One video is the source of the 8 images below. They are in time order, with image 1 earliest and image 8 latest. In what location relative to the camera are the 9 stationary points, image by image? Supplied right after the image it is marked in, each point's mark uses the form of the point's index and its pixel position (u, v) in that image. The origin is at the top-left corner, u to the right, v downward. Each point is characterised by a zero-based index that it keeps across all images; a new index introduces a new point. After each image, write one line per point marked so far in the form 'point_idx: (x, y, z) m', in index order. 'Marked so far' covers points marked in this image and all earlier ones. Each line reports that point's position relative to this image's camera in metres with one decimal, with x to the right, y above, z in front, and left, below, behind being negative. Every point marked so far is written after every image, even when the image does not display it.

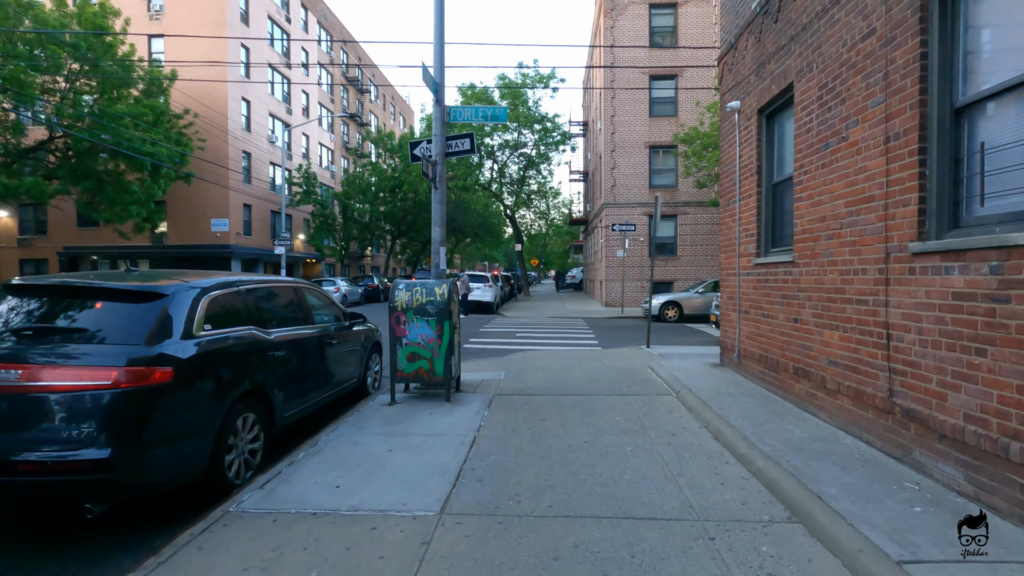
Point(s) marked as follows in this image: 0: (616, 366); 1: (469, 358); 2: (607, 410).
0: (+2.0, -1.5, +10.1) m
1: (-1.1, -1.7, +12.7) m
2: (+1.2, -1.6, +6.8) m
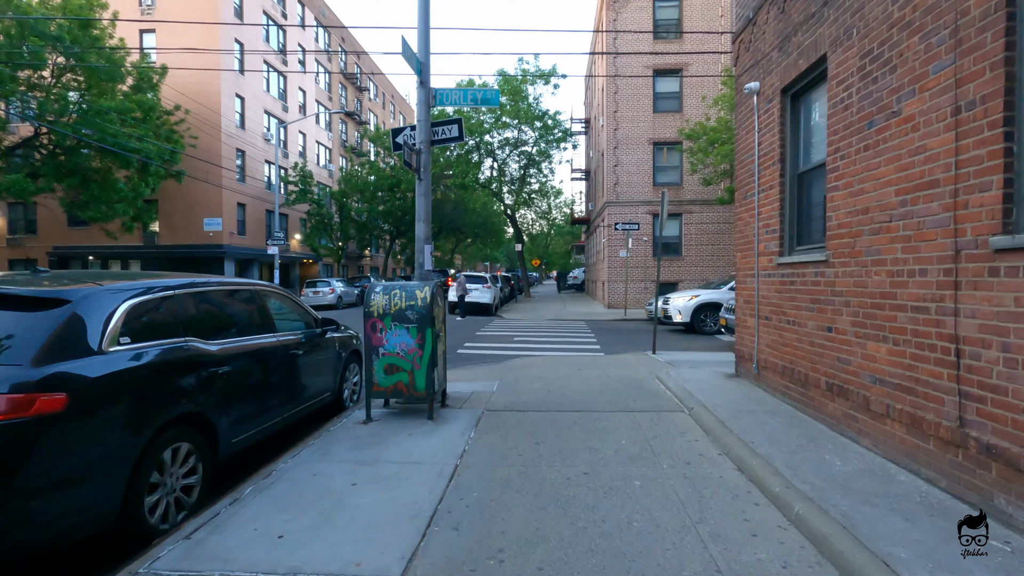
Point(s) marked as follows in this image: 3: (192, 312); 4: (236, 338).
0: (+1.9, -1.5, +9.3) m
1: (-1.2, -1.7, +11.9) m
2: (+1.1, -1.6, +6.0) m
3: (-3.0, -0.2, +5.0) m
4: (-2.8, -0.5, +5.6) m
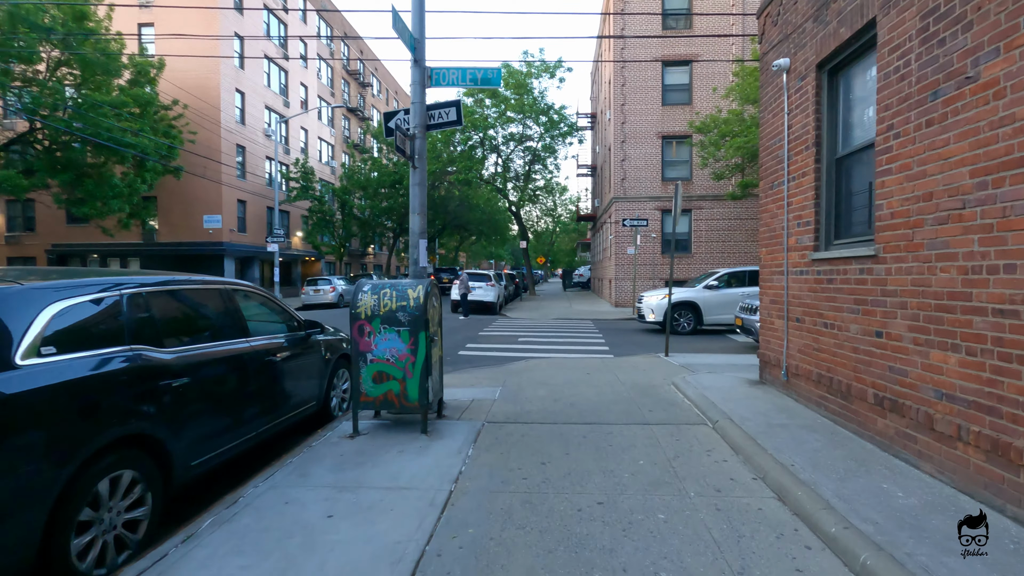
0: (+2.0, -1.5, +8.6) m
1: (-1.1, -1.7, +11.2) m
2: (+1.2, -1.6, +5.3) m
3: (-3.0, -0.2, +4.4) m
4: (-2.8, -0.5, +4.9) m
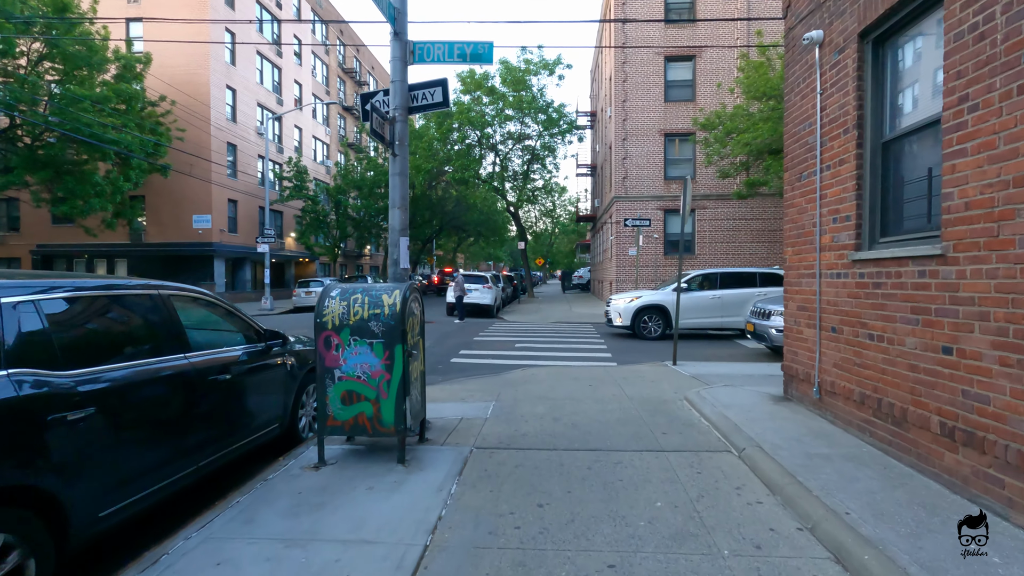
0: (+1.9, -1.6, +7.7) m
1: (-1.2, -1.8, +10.4) m
2: (+1.1, -1.6, +4.5) m
3: (-3.1, -0.2, +3.5) m
4: (-2.9, -0.6, +4.1) m
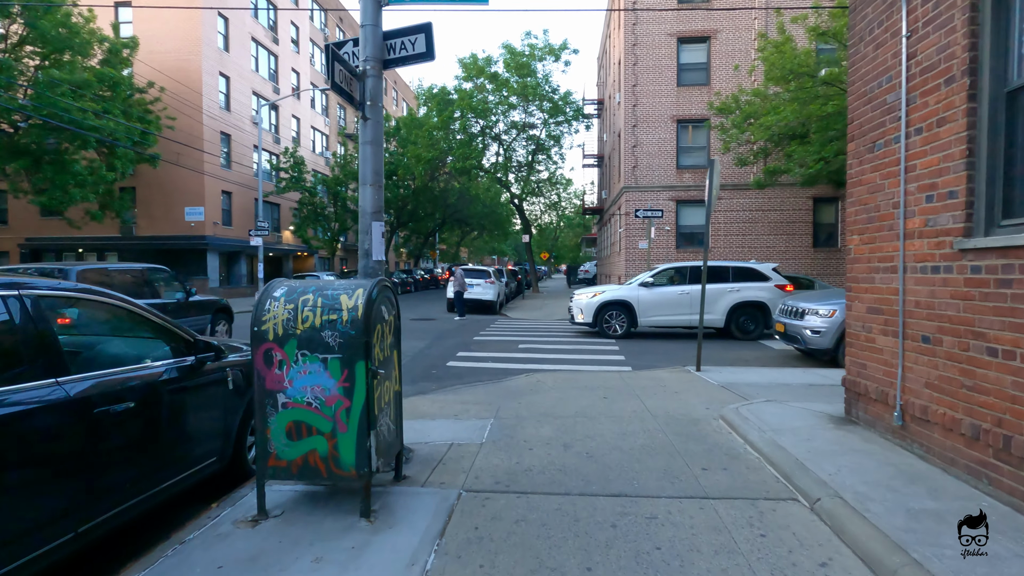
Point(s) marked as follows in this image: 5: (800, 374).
0: (+1.9, -1.5, +6.5) m
1: (-1.1, -1.7, +9.2) m
2: (+1.1, -1.6, +3.2) m
3: (-3.1, -0.2, +2.3) m
4: (-2.9, -0.6, +2.9) m
5: (+4.9, -1.5, +9.0) m
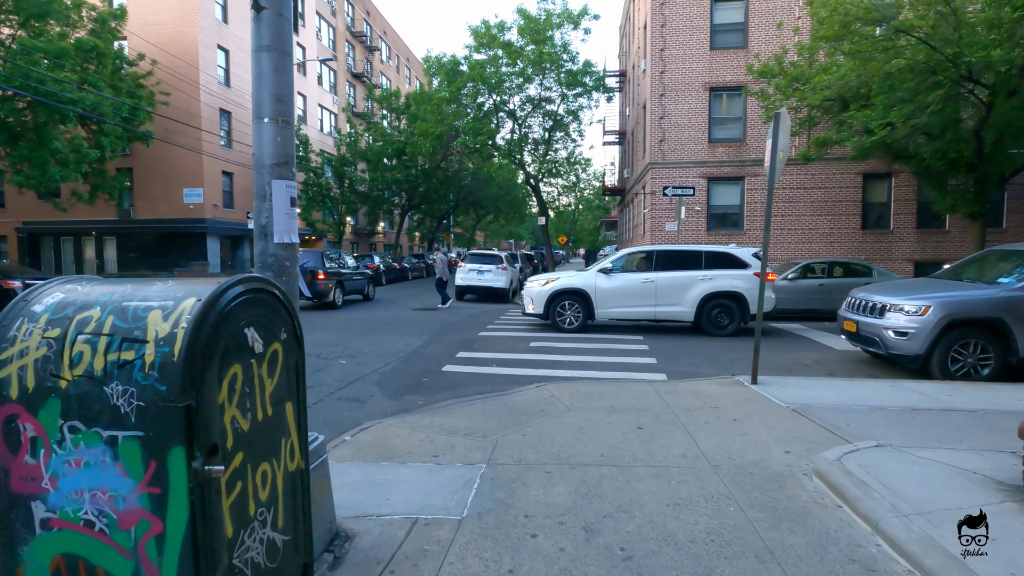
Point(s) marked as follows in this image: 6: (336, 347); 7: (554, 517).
0: (+1.9, -1.5, +4.6) m
1: (-1.0, -1.6, +7.4) m
2: (+1.0, -1.7, +1.4) m
3: (-3.2, -0.3, +0.5) m
4: (-3.0, -0.6, +1.1) m
5: (+5.0, -1.4, +7.0) m
6: (-3.6, -1.2, +10.7) m
7: (+0.4, -1.6, +3.5) m
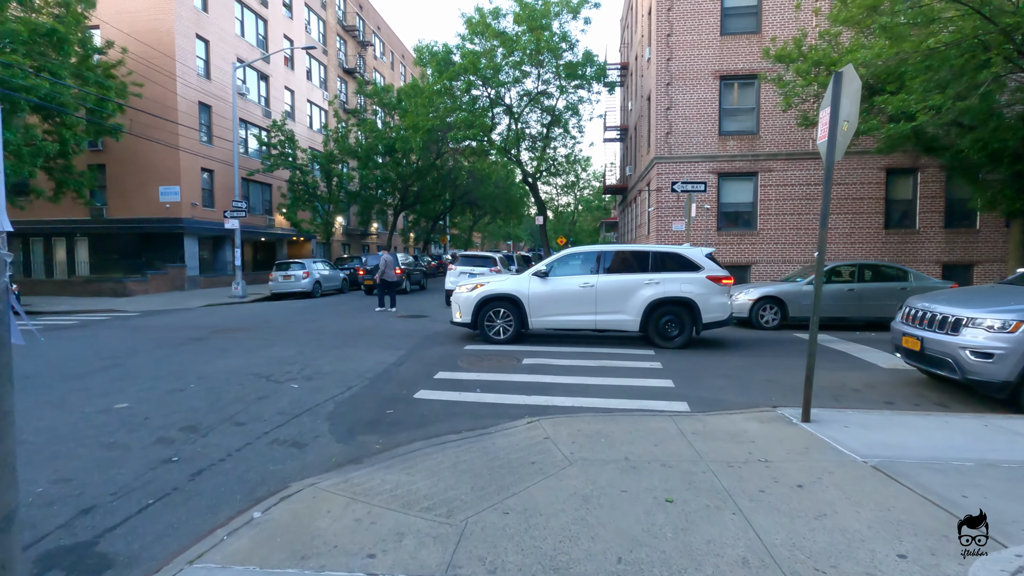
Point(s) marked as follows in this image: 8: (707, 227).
0: (+1.7, -1.6, +2.9) m
1: (-1.2, -1.7, +5.7) m
2: (+0.8, -1.8, -0.3) m
3: (-3.4, -0.4, -1.1) m
4: (-3.2, -0.7, -0.5) m
5: (+4.8, -1.5, +5.4) m
6: (-3.8, -1.3, +9.1) m
7: (+0.3, -1.7, +1.9) m
8: (+7.3, +2.3, +19.7) m
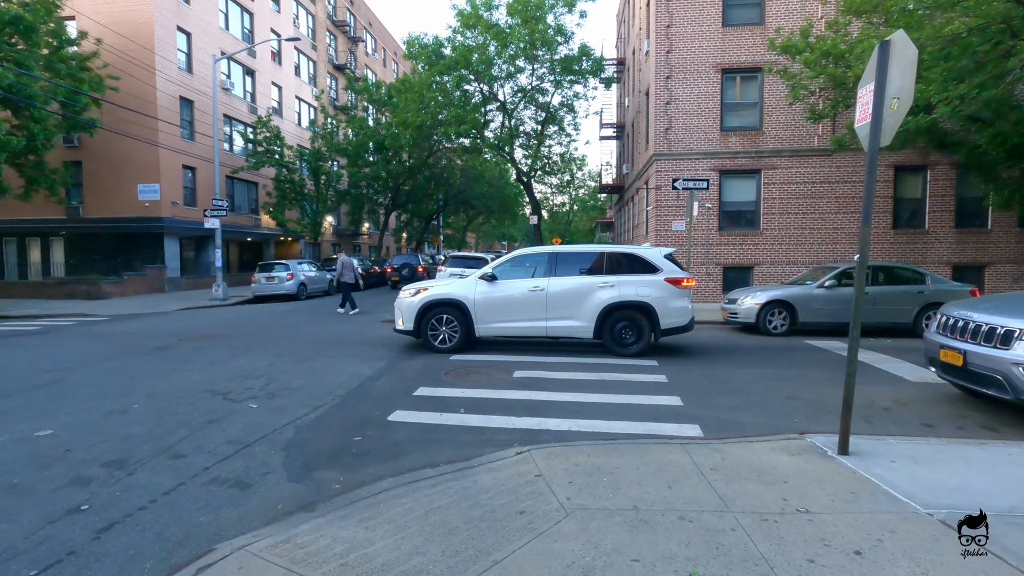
0: (+1.6, -1.7, +2.1) m
1: (-1.4, -1.8, +4.8) m
2: (+0.7, -1.9, -1.2) m
3: (-3.5, -0.5, -2.1) m
4: (-3.3, -0.8, -1.5) m
5: (+4.7, -1.6, +4.5) m
6: (-3.9, -1.4, +8.1) m
7: (+0.2, -1.7, +1.0) m
8: (+7.0, +2.2, +18.9) m
